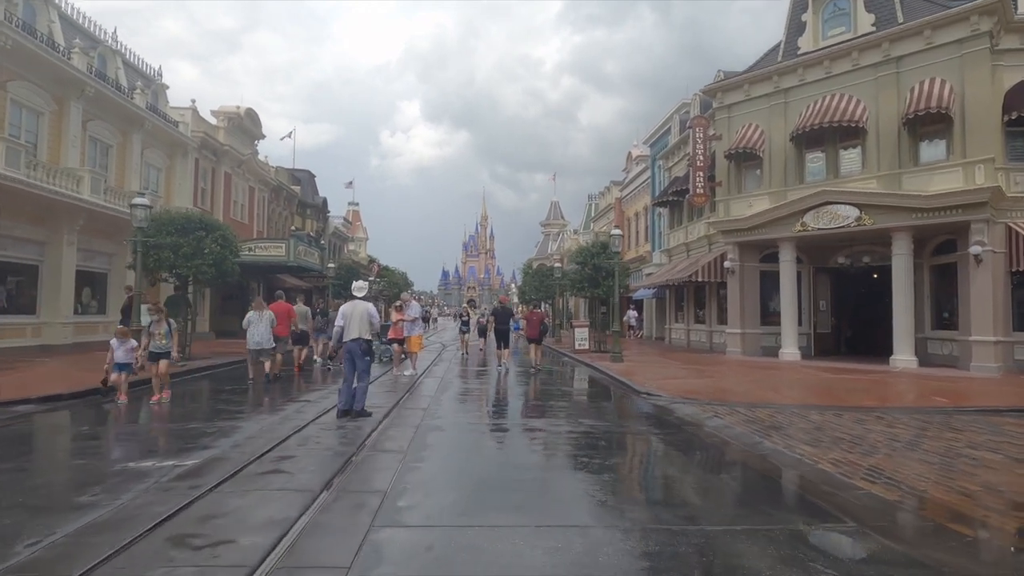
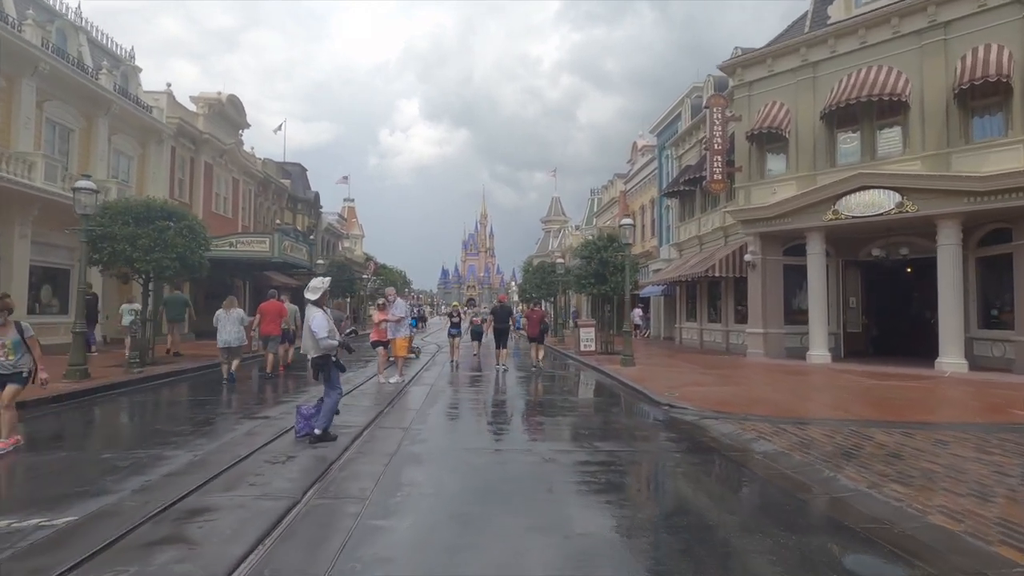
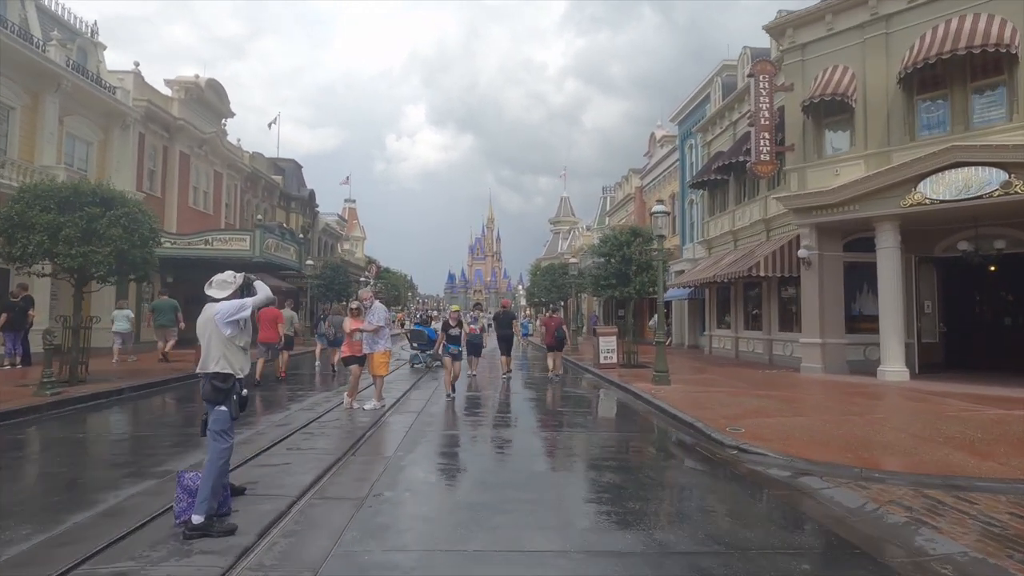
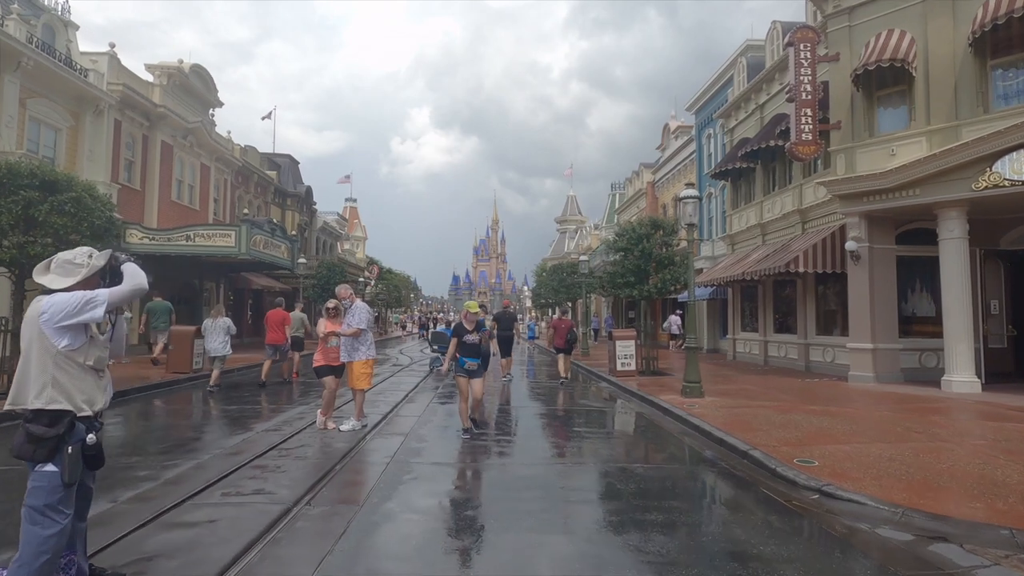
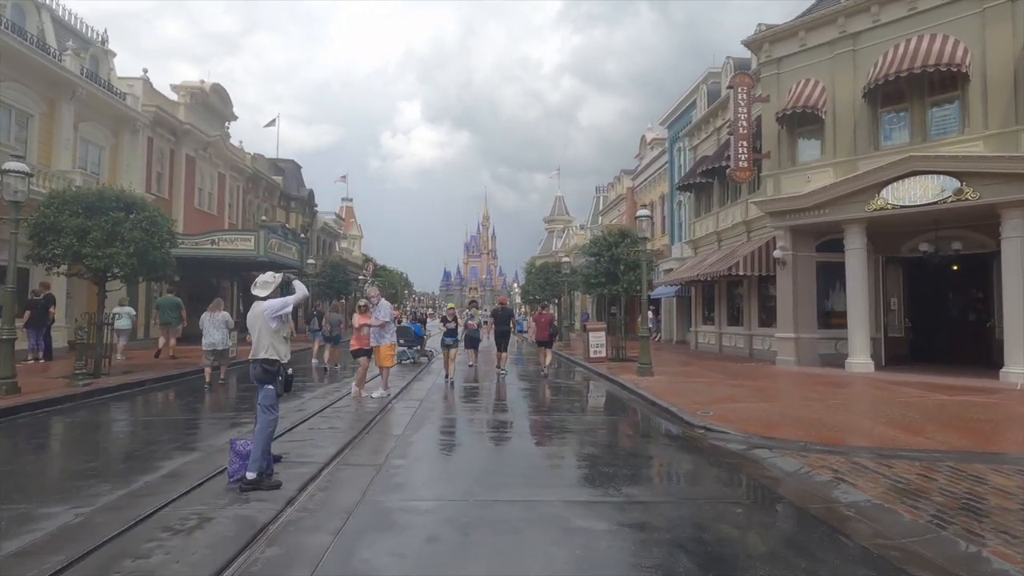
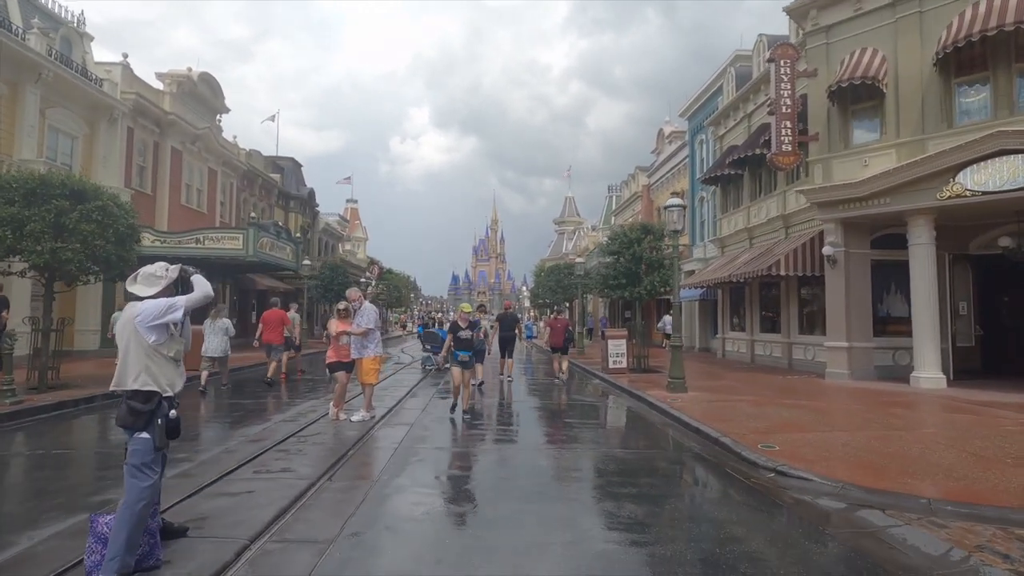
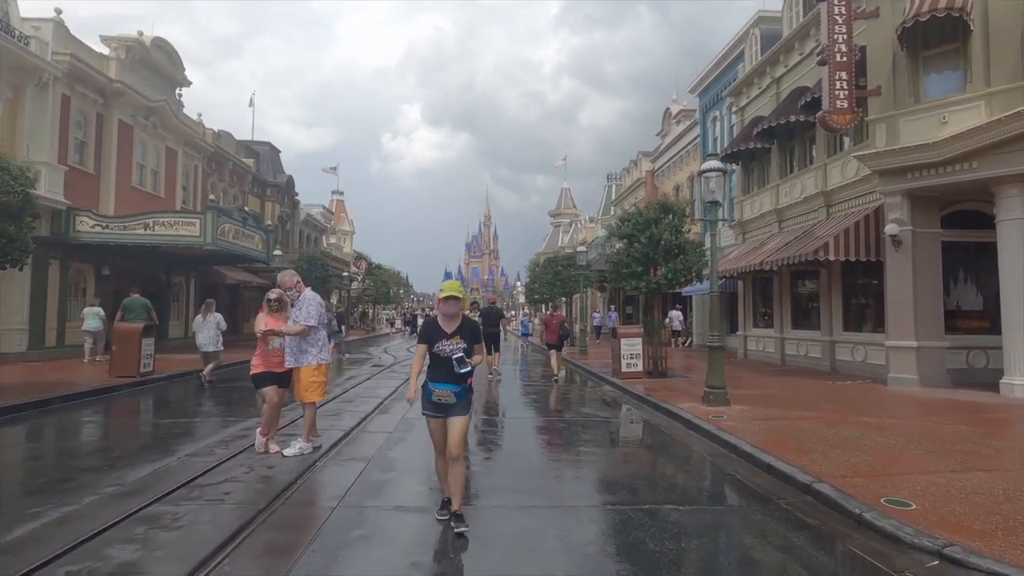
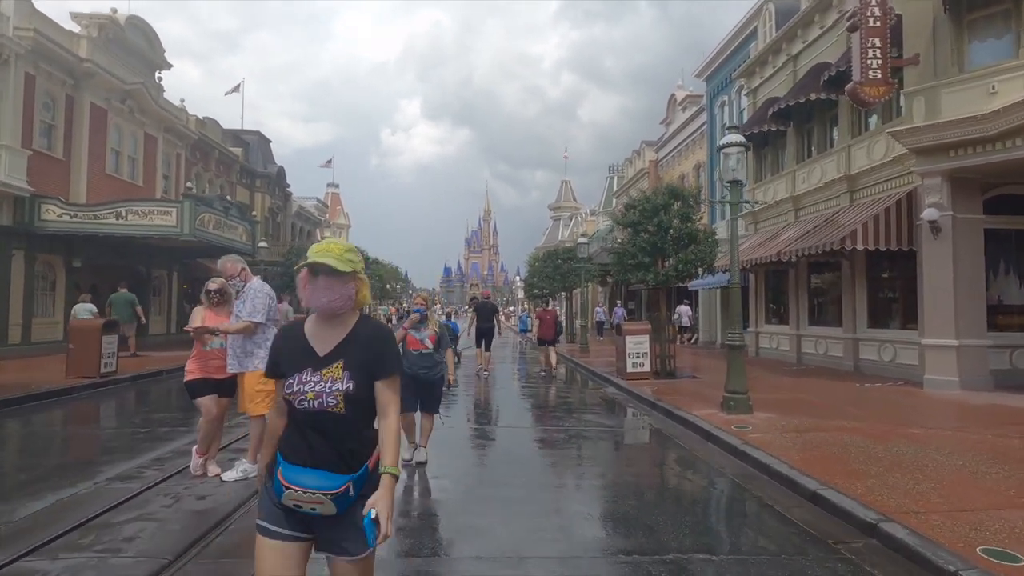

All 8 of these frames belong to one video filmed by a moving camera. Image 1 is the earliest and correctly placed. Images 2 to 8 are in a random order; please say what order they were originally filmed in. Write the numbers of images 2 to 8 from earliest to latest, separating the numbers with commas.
2, 5, 3, 6, 4, 7, 8
